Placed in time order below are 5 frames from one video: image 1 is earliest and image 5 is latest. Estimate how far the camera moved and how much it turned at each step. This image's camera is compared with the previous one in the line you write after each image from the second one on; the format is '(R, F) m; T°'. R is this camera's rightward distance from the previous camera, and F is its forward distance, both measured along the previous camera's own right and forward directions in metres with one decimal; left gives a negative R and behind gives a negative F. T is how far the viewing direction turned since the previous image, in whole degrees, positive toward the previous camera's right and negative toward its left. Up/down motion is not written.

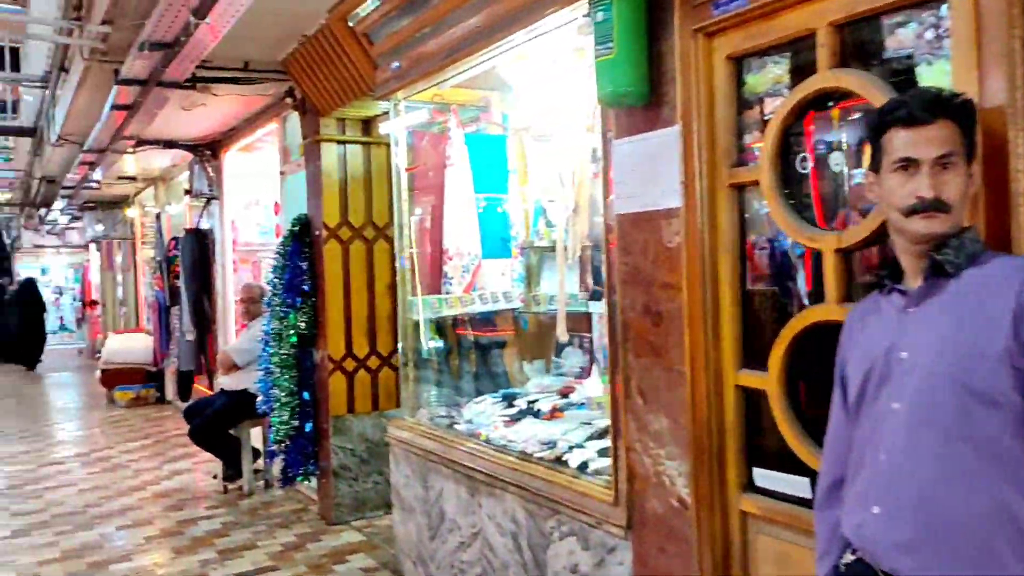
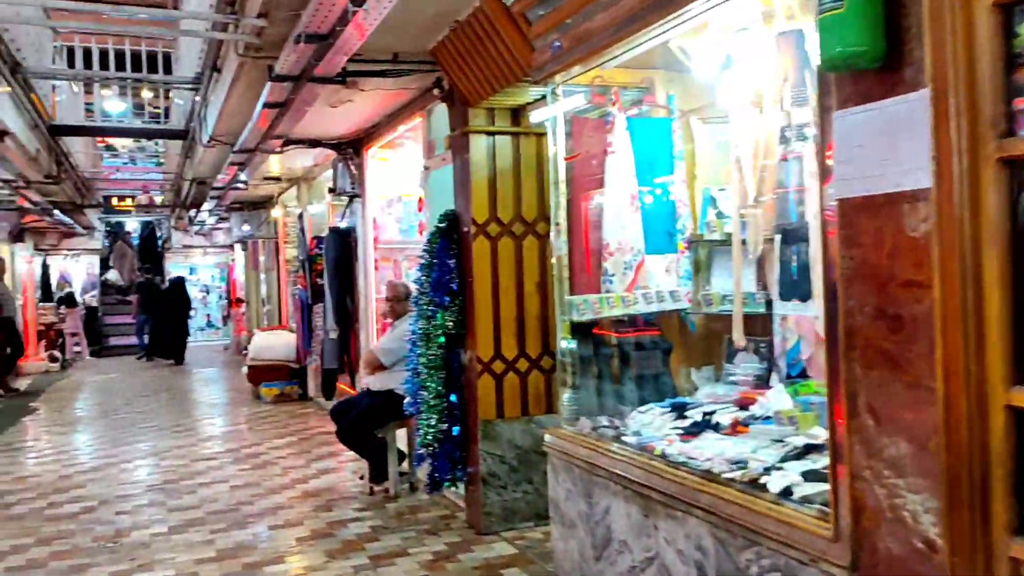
(-0.2, +0.3) m; -8°
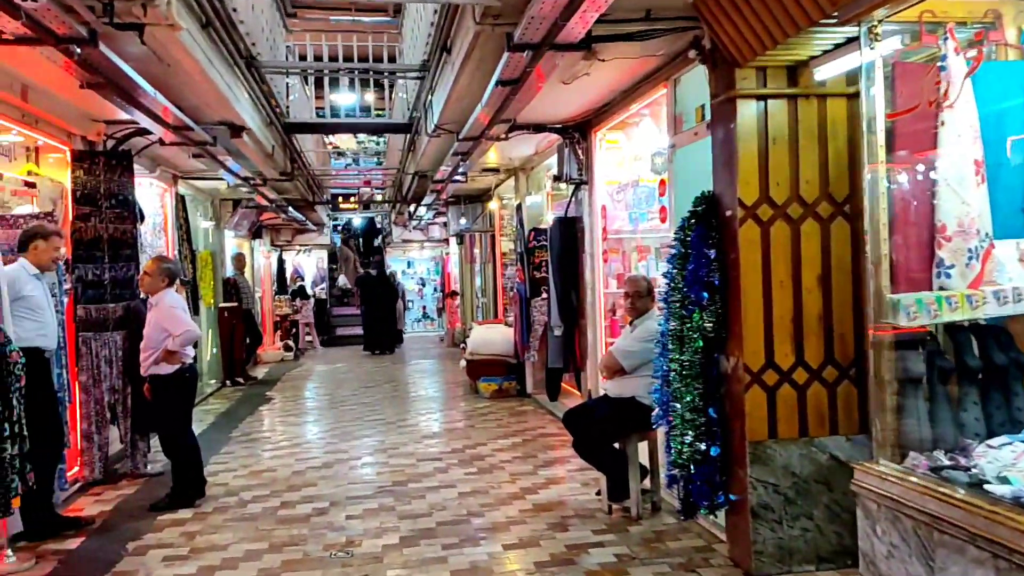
(-0.3, +0.6) m; -14°
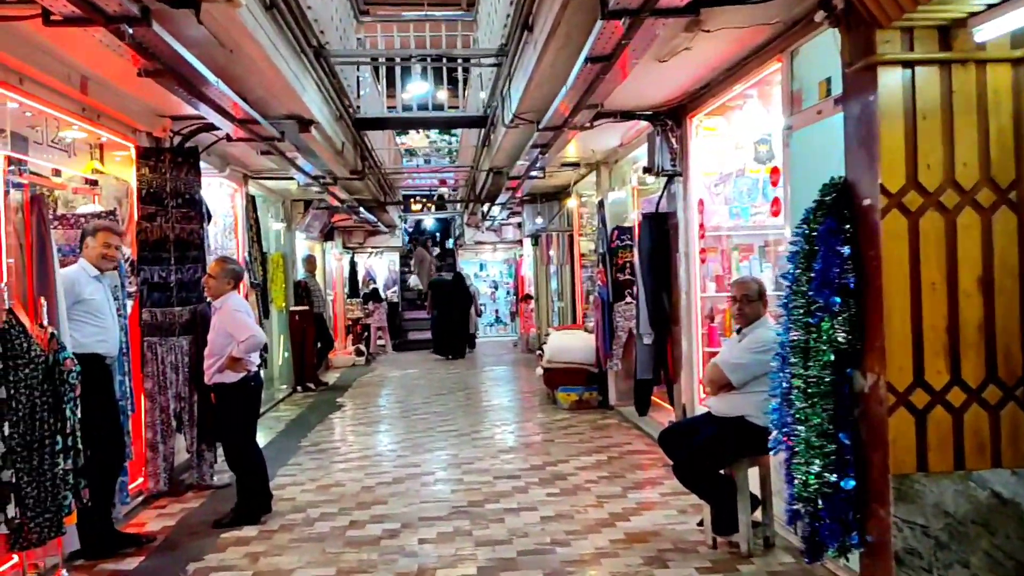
(-0.1, +0.5) m; -5°
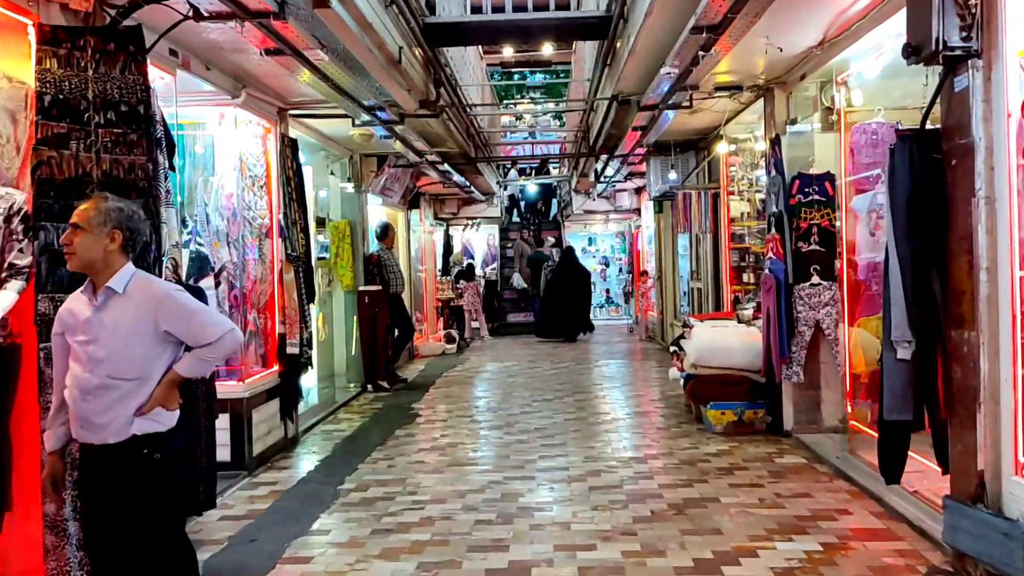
(-0.2, +2.2) m; -7°
